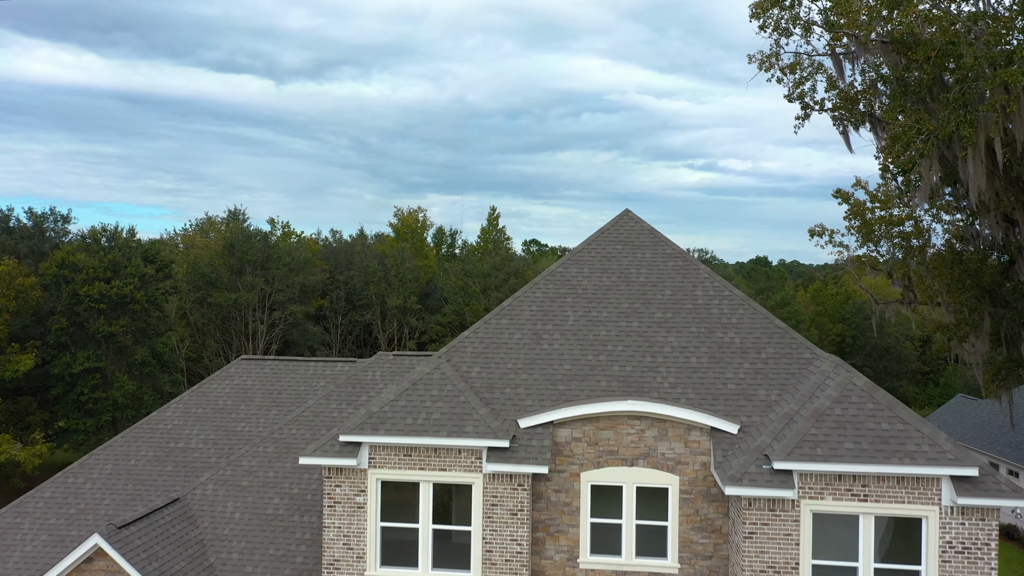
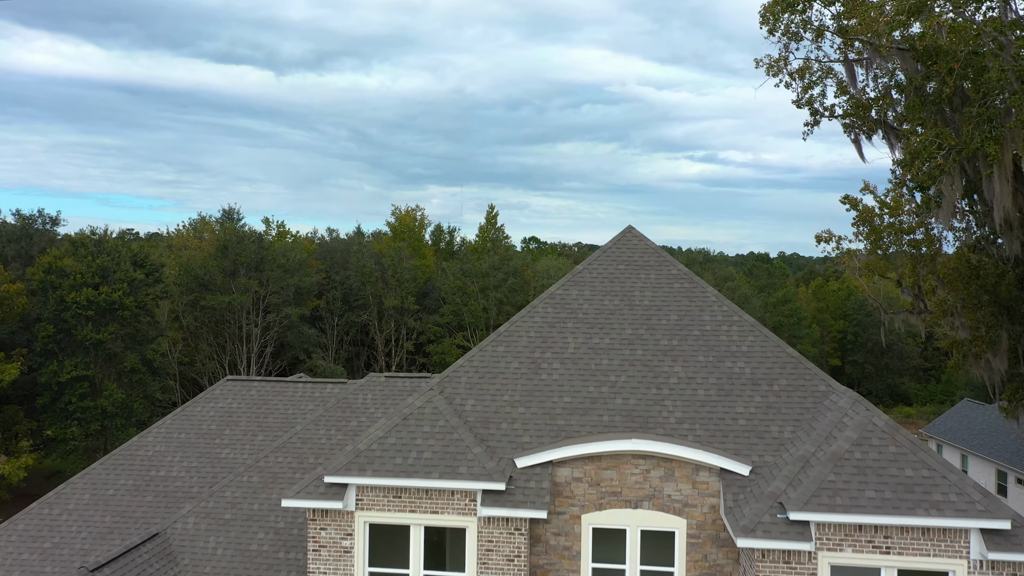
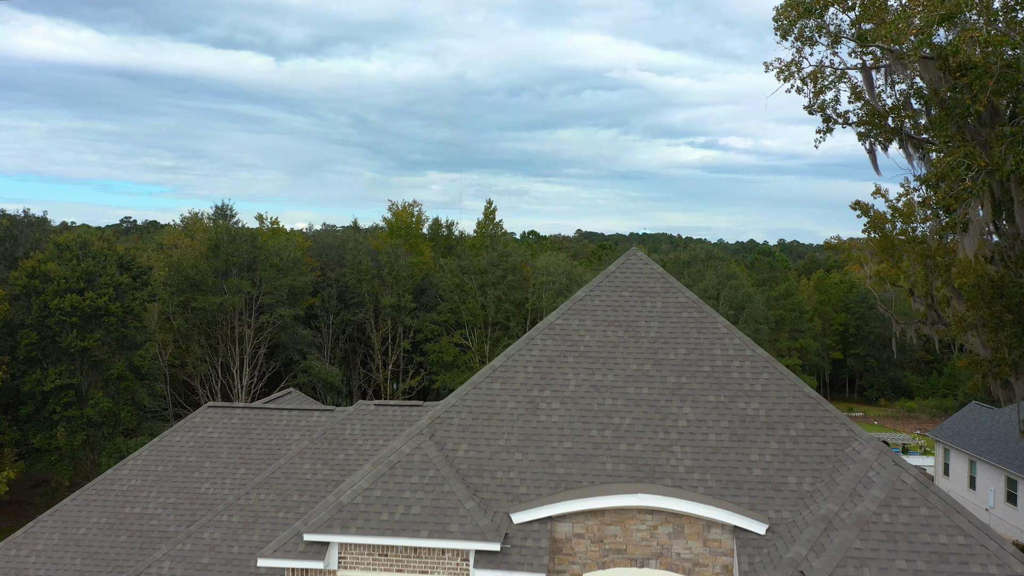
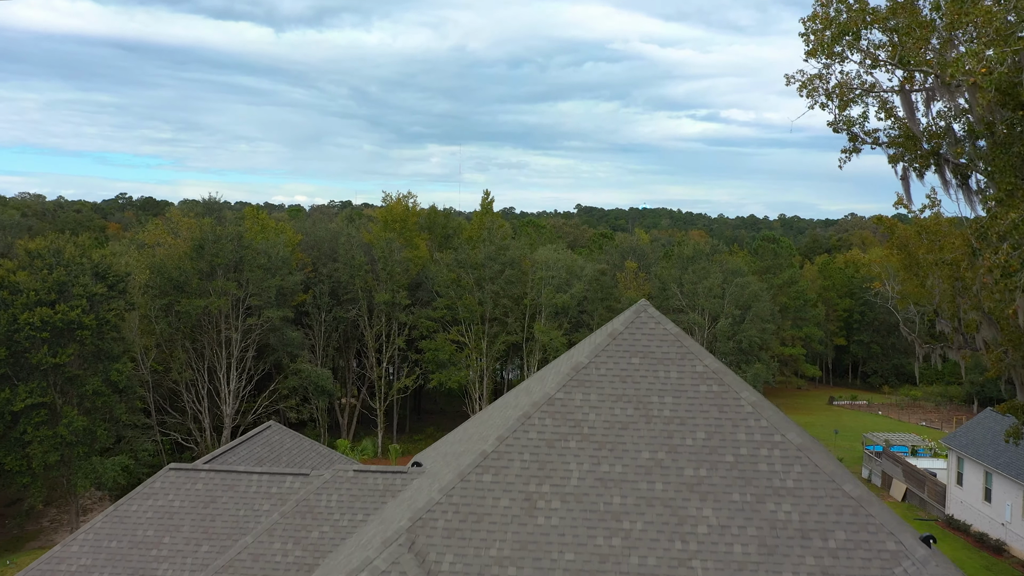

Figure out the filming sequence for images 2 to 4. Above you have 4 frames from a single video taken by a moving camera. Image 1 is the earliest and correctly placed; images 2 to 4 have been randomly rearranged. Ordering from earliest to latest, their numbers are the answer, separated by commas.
2, 3, 4
